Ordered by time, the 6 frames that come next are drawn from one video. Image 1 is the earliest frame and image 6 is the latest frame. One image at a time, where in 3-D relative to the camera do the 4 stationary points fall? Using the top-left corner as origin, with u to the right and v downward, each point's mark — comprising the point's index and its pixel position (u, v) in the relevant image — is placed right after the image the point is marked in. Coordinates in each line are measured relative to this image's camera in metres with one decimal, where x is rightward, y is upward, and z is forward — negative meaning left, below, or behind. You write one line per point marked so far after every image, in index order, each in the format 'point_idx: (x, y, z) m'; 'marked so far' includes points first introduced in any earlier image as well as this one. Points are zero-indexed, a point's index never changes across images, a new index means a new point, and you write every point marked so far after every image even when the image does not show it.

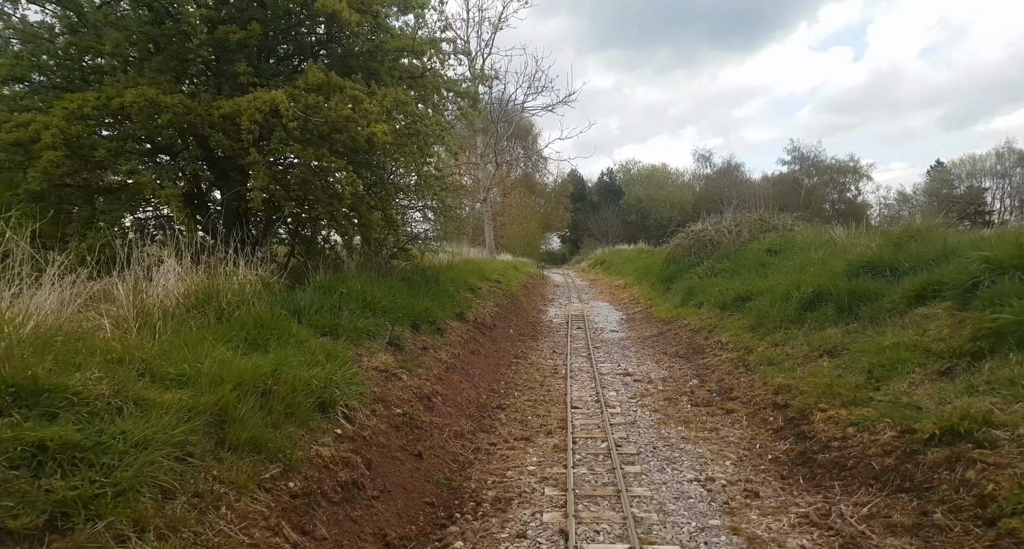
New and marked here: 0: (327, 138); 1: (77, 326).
0: (-2.6, +1.9, +10.3) m
1: (-3.2, -0.3, +5.5) m
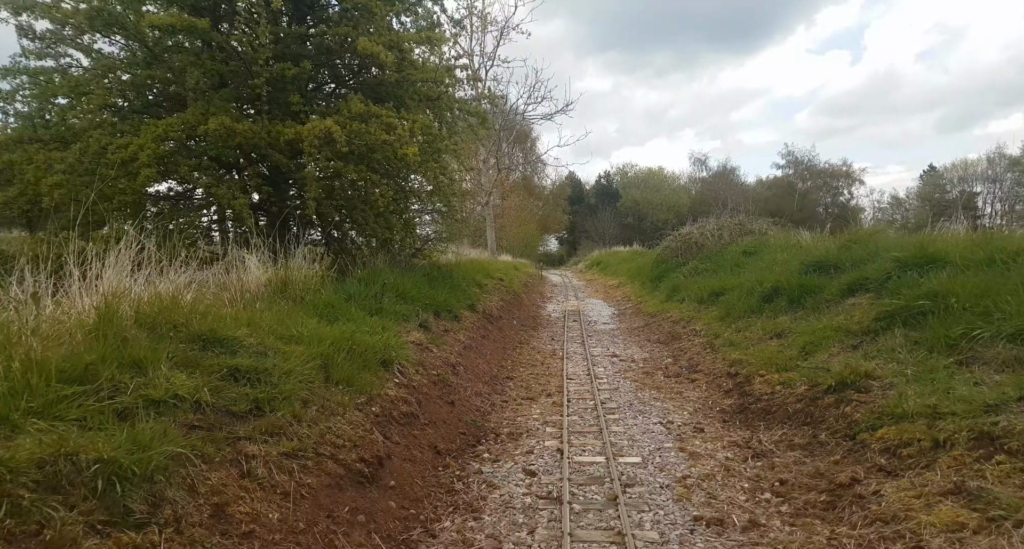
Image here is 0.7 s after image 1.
0: (-2.5, +2.0, +12.4) m
1: (-3.1, -0.2, +7.6) m
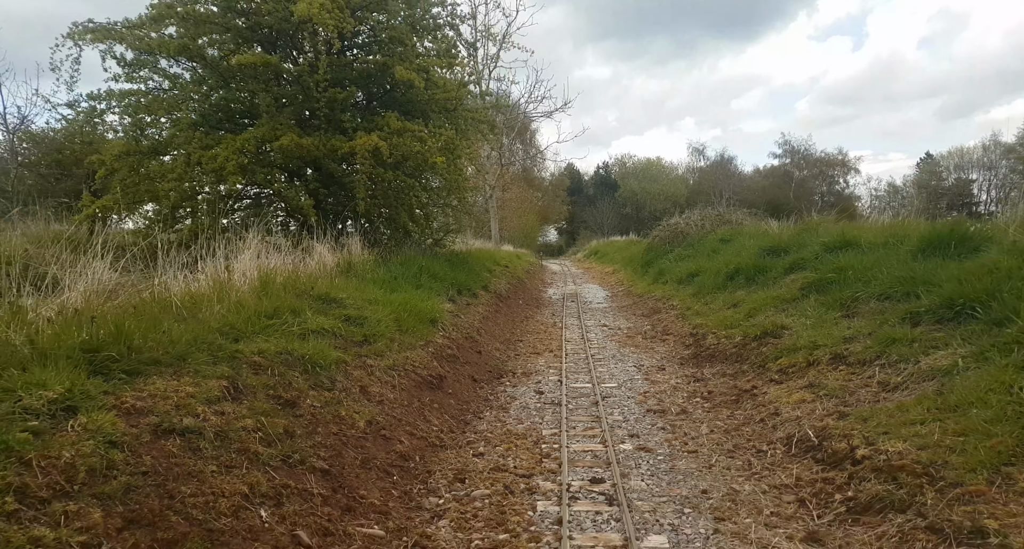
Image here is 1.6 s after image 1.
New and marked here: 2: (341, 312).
0: (-2.3, +2.3, +15.2) m
1: (-2.9, 0.0, +10.4) m
2: (-1.9, -0.4, +8.3) m
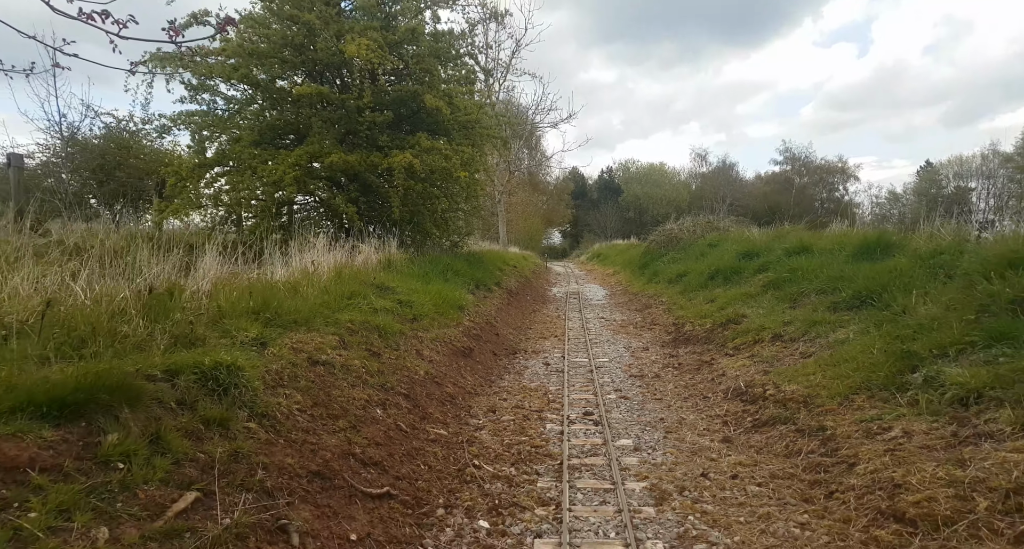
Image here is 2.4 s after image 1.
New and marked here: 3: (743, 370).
0: (-2.1, +2.4, +17.6) m
1: (-2.7, +0.1, +12.8) m
2: (-1.7, -0.3, +10.8) m
3: (+2.9, -1.2, +9.3) m
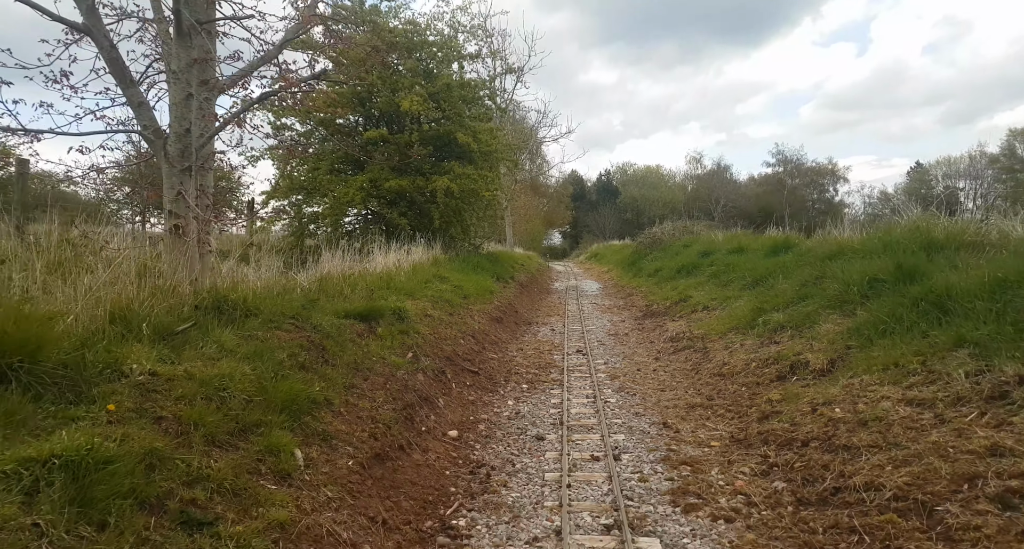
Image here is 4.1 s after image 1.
0: (-1.7, +2.5, +22.9) m
1: (-2.3, +0.3, +18.1) m
2: (-1.4, -0.2, +16.1) m
3: (+3.3, -1.0, +14.6) m
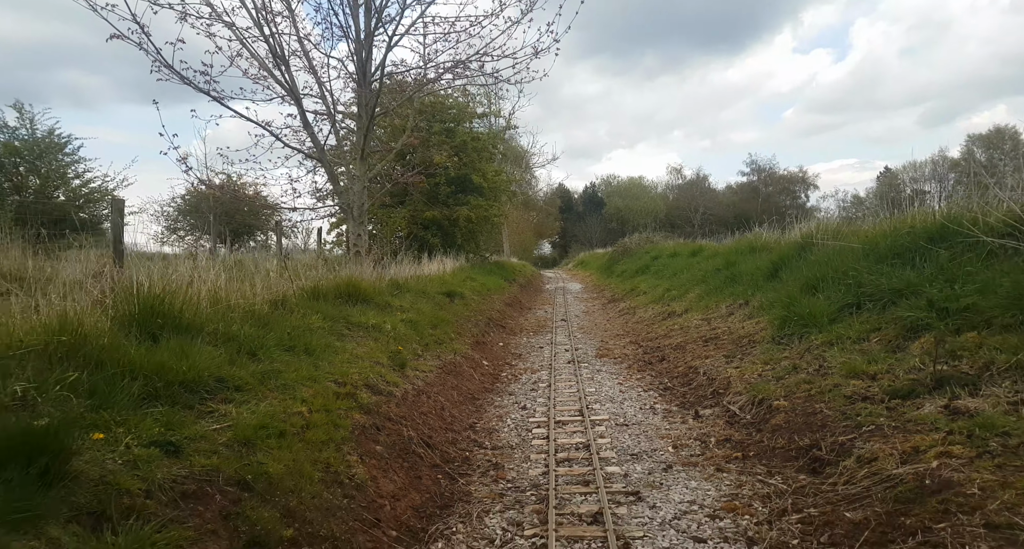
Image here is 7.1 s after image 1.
0: (-1.7, +2.3, +31.4) m
1: (-2.1, +0.2, +26.6) m
2: (-1.2, -0.3, +24.5) m
3: (+3.5, -0.9, +23.1) m
